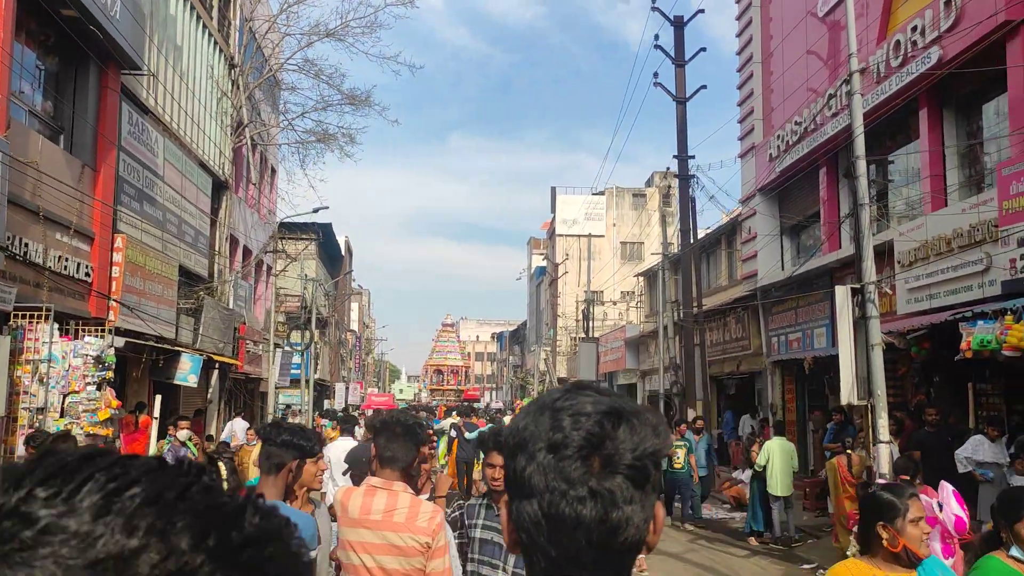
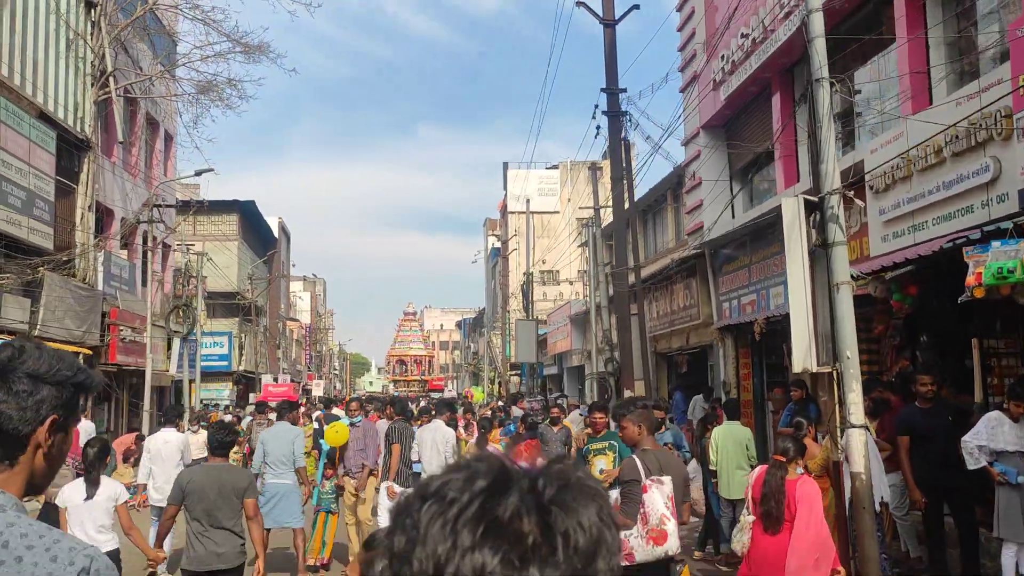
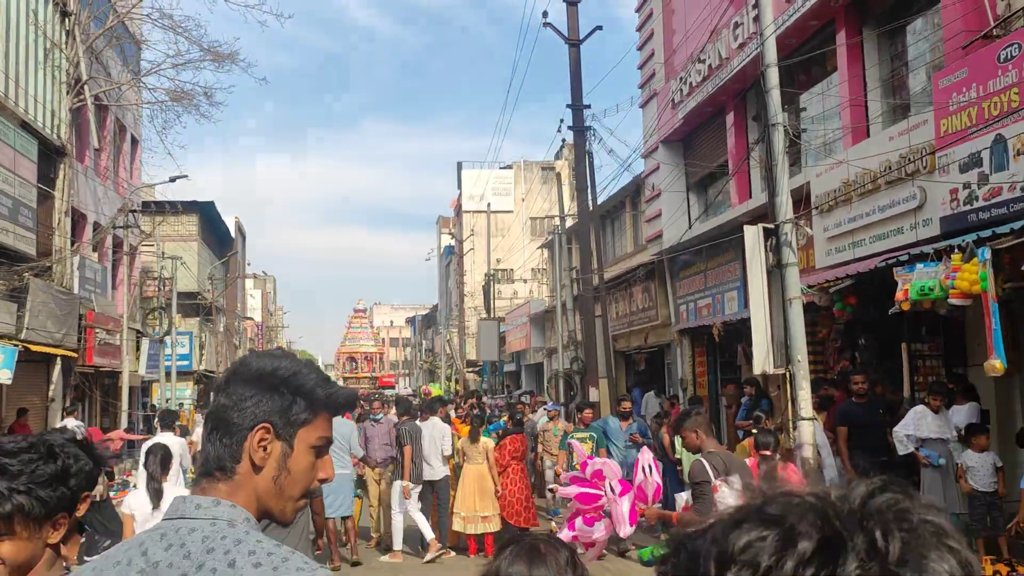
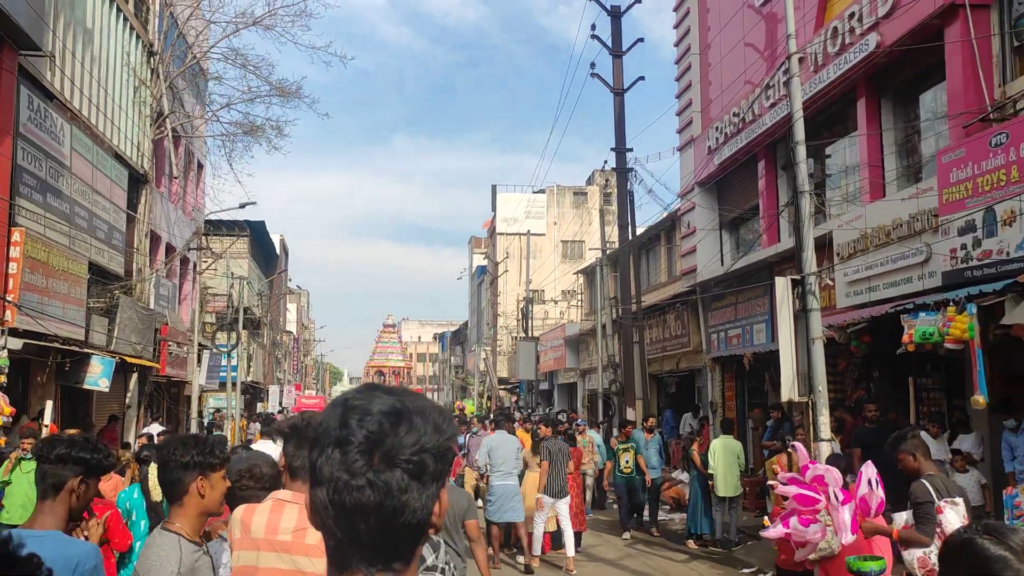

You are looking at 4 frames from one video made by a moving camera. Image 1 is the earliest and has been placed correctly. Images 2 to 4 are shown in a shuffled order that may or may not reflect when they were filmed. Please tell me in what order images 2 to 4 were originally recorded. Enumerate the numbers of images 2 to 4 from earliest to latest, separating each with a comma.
4, 3, 2
